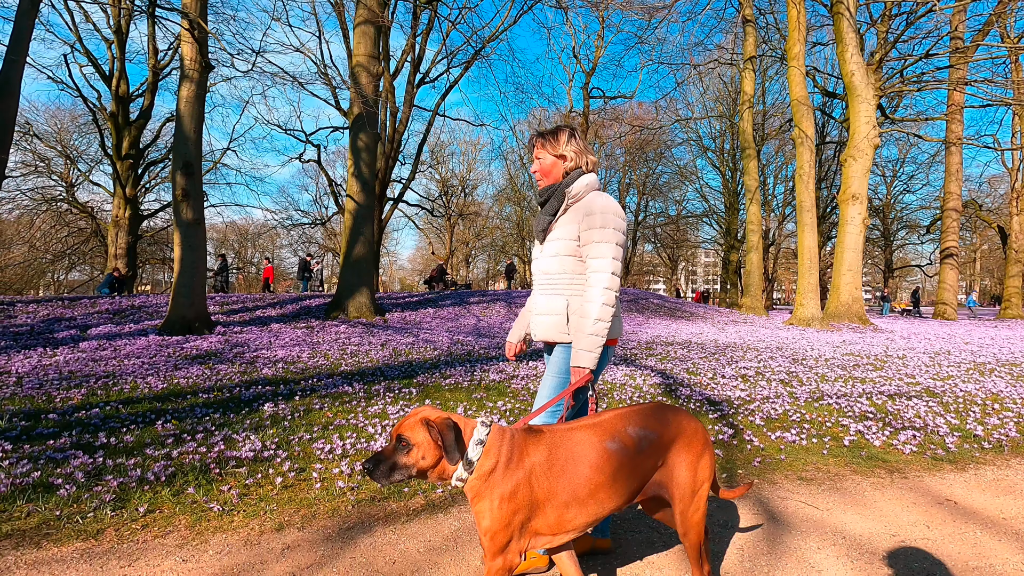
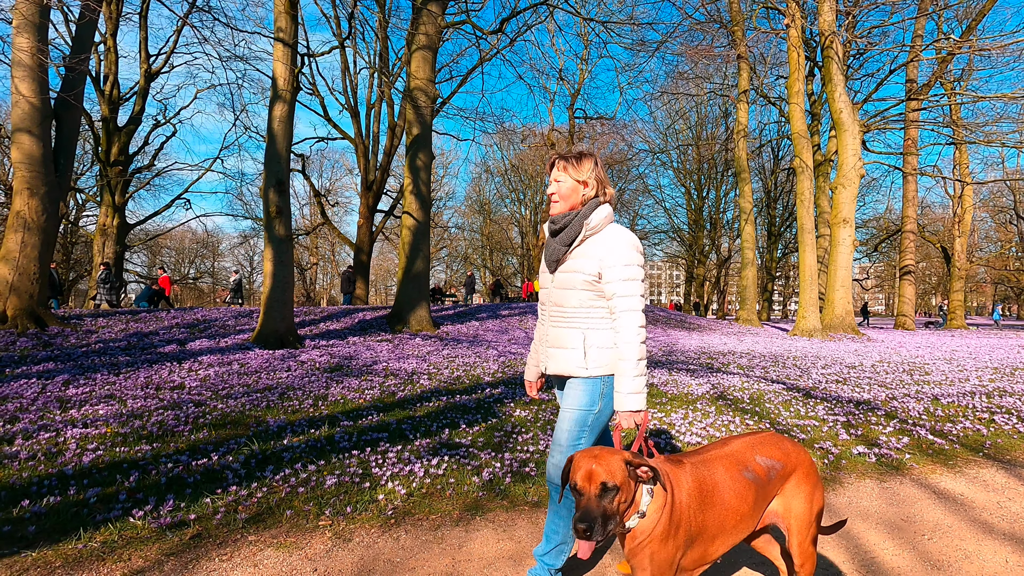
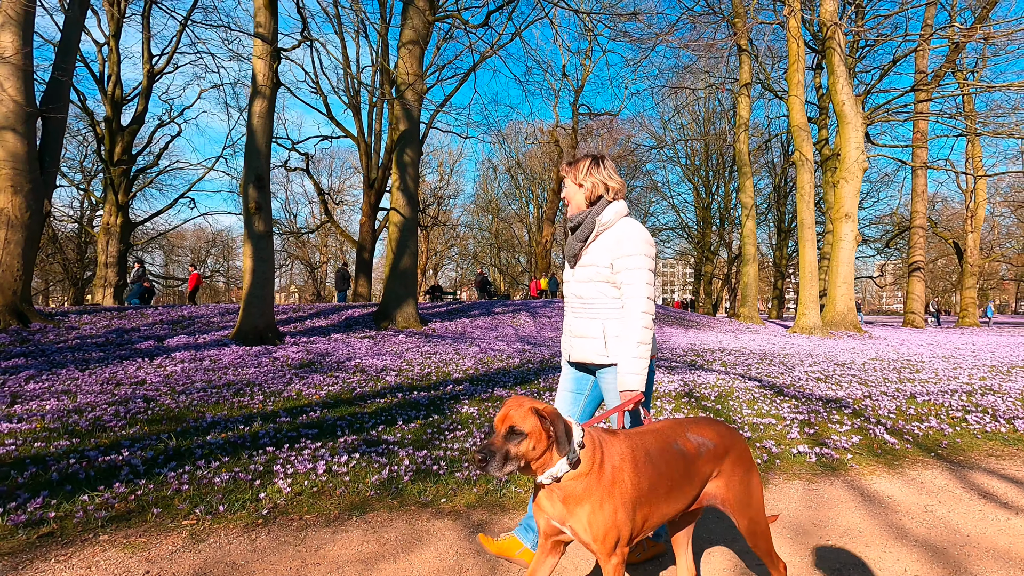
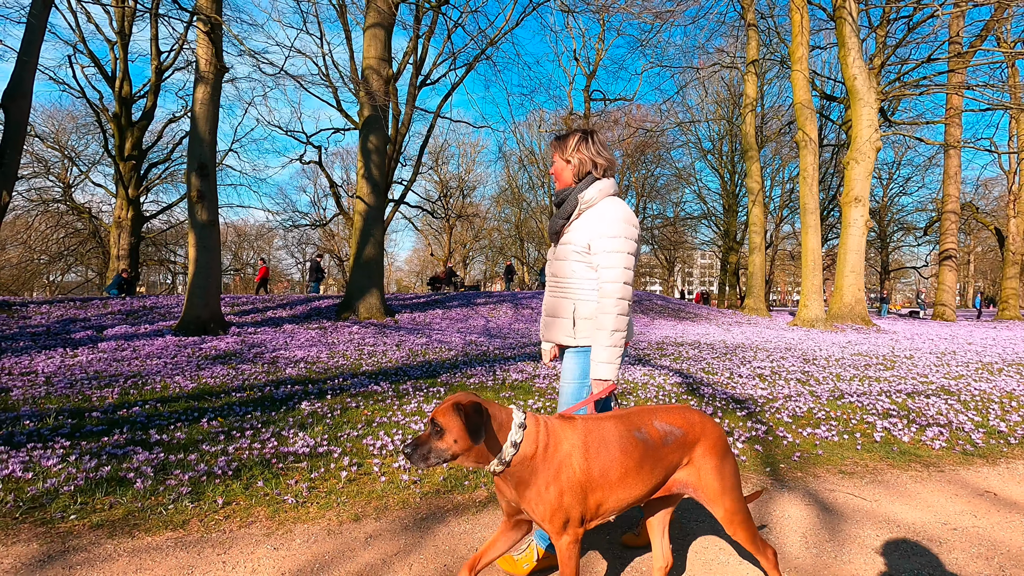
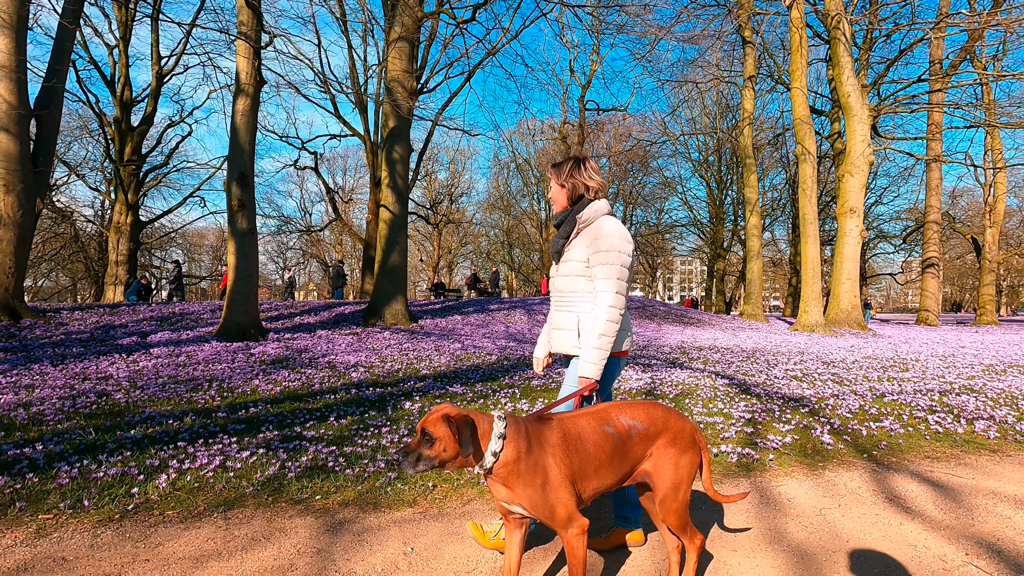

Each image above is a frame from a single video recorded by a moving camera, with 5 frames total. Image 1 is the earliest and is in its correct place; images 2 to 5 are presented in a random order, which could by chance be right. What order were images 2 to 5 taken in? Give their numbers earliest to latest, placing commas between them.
4, 5, 3, 2
